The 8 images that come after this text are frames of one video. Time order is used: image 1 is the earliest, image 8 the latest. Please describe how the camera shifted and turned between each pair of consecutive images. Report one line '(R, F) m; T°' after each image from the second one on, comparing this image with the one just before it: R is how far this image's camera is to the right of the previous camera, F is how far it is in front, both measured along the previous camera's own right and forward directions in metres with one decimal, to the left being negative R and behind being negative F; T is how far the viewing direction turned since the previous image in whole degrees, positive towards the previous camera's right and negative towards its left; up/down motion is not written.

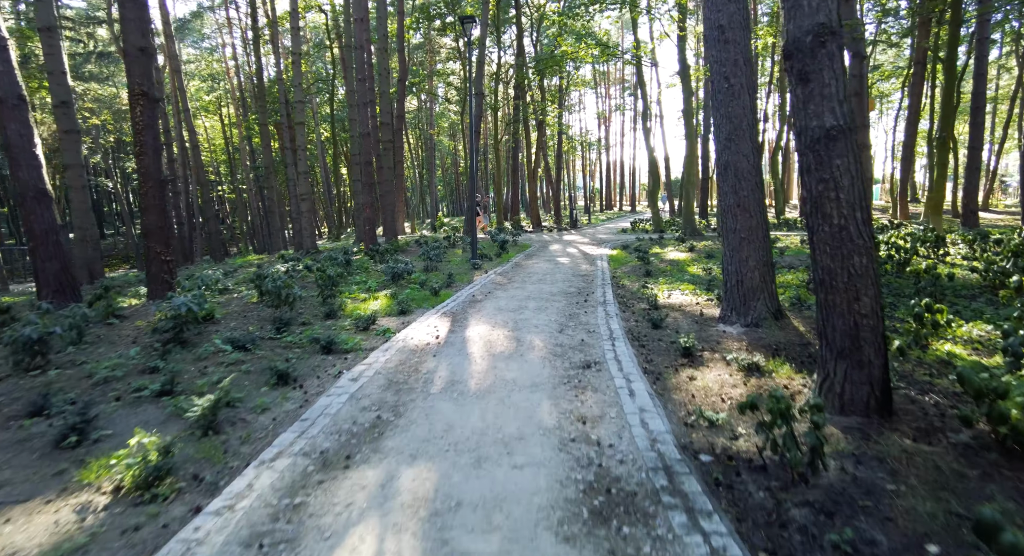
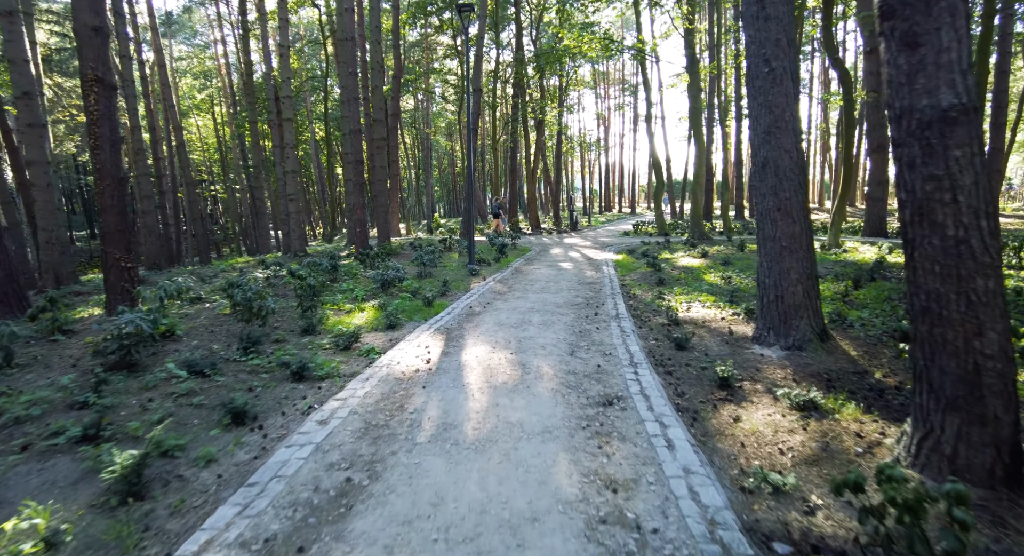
(-0.1, +1.0) m; 0°
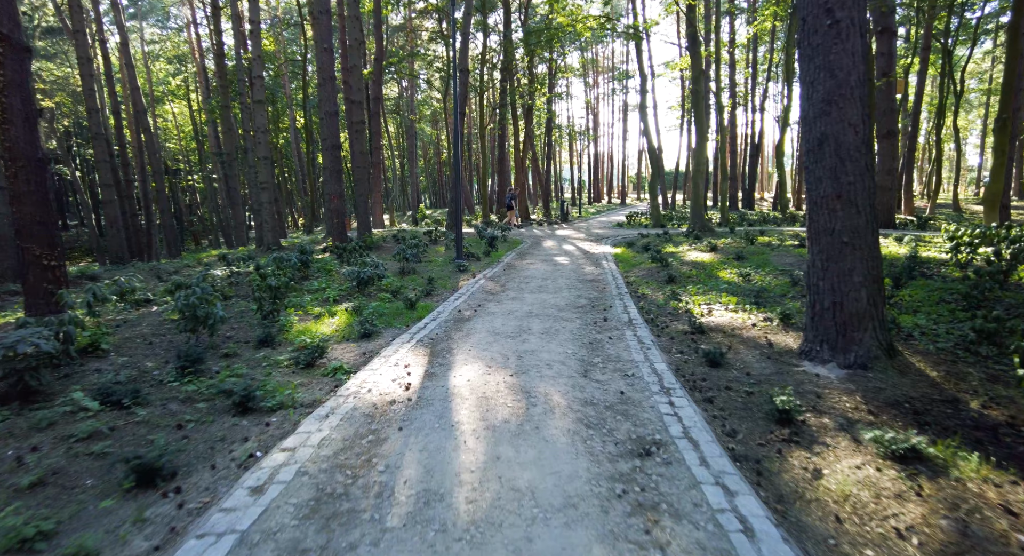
(-0.1, +1.2) m; +2°
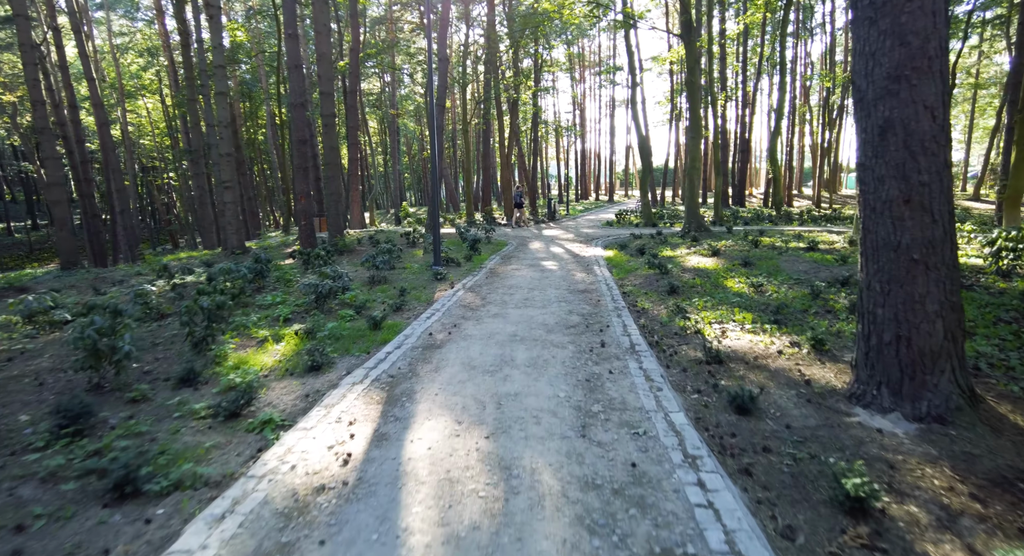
(+0.1, +1.2) m; +2°
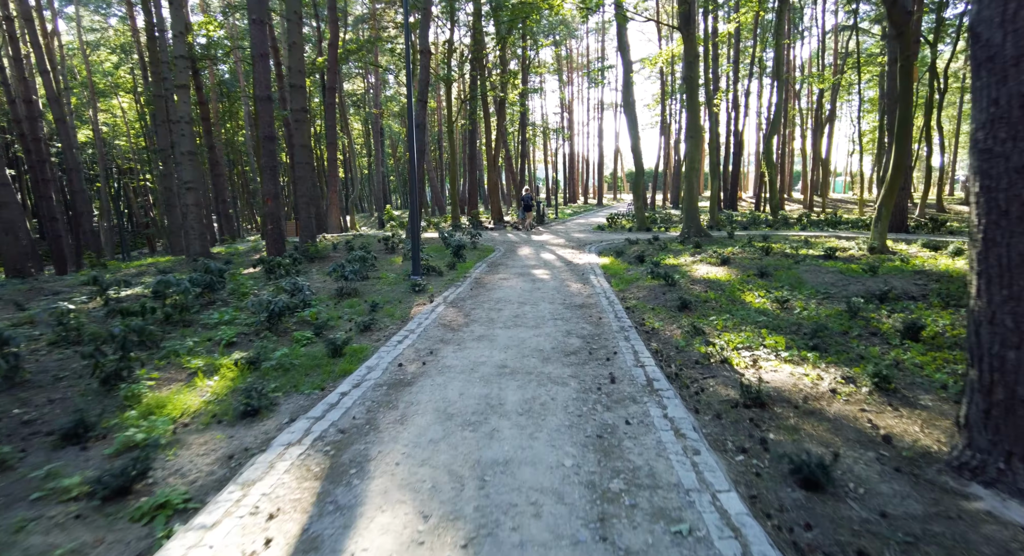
(0.0, +1.2) m; +2°
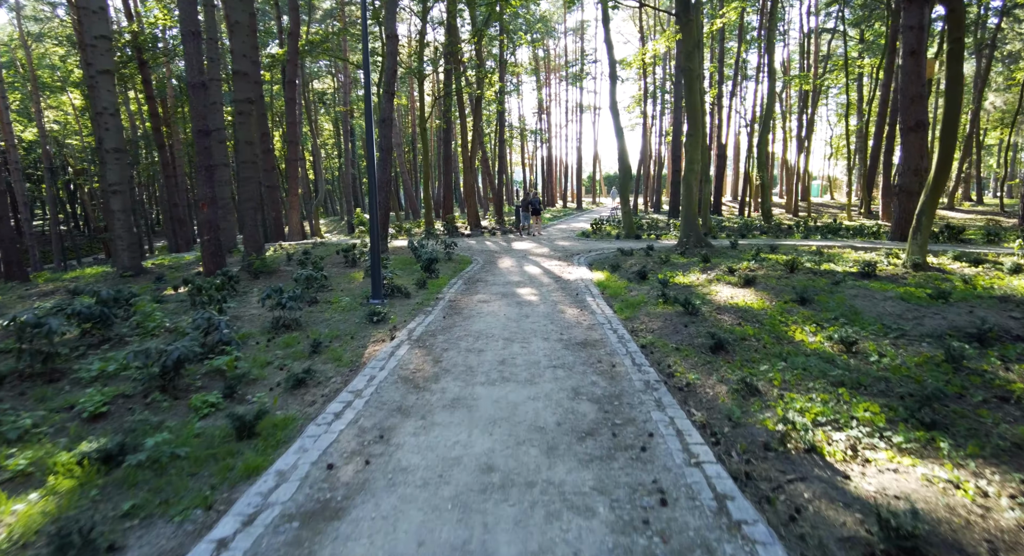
(-0.1, +1.9) m; +3°
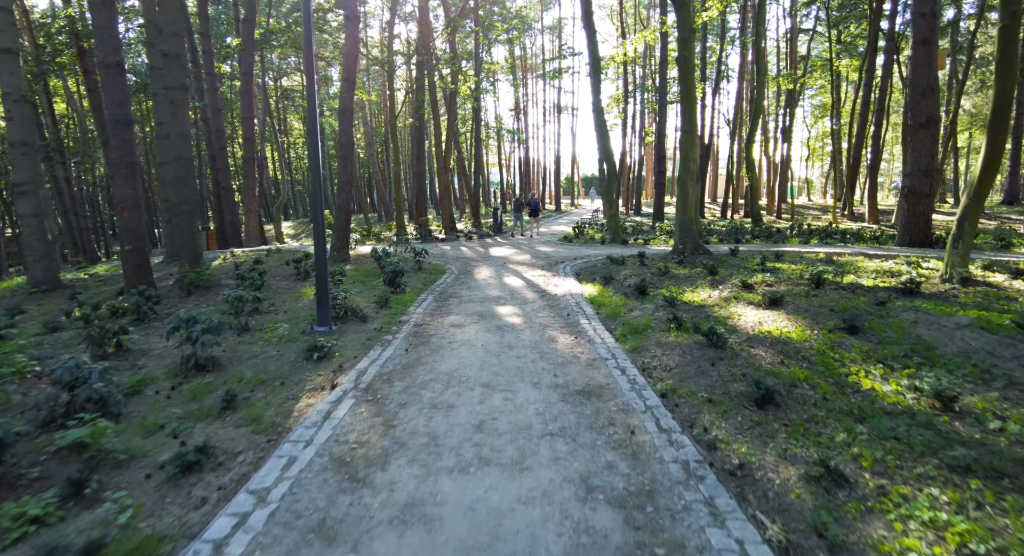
(0.0, +1.6) m; +3°
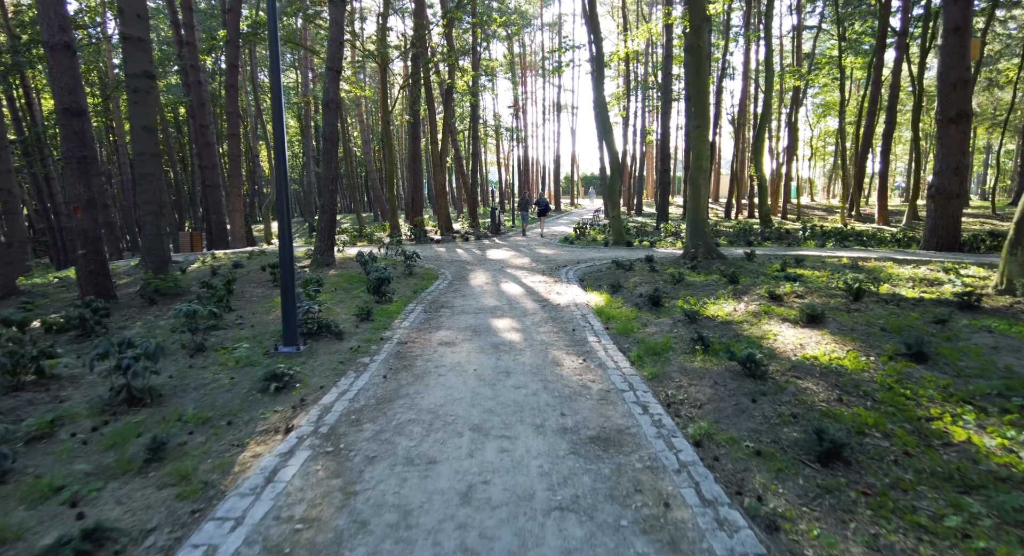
(0.0, +1.0) m; 0°
